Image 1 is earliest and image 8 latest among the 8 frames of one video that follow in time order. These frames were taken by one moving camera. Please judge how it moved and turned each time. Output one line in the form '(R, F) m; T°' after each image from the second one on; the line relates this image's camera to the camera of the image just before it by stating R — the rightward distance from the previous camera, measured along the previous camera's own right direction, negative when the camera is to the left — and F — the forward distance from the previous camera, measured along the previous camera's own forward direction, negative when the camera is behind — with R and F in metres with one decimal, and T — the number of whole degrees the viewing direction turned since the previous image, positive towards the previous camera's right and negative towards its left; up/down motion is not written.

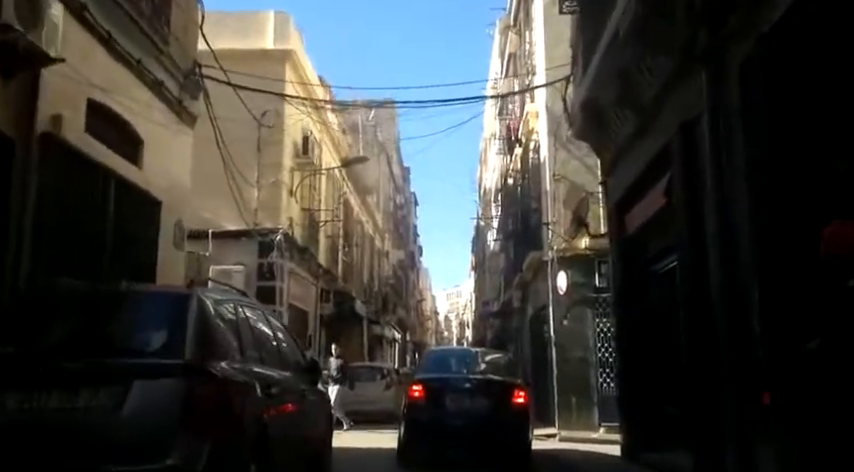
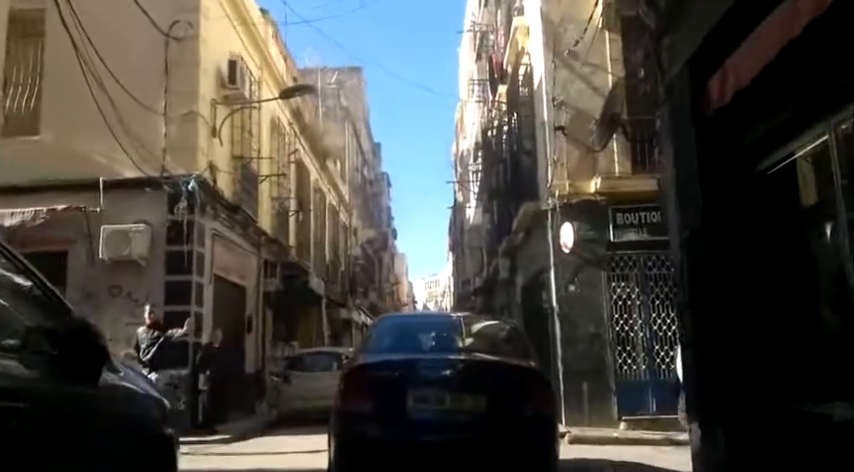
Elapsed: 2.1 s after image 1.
(+0.2, +4.1) m; +2°
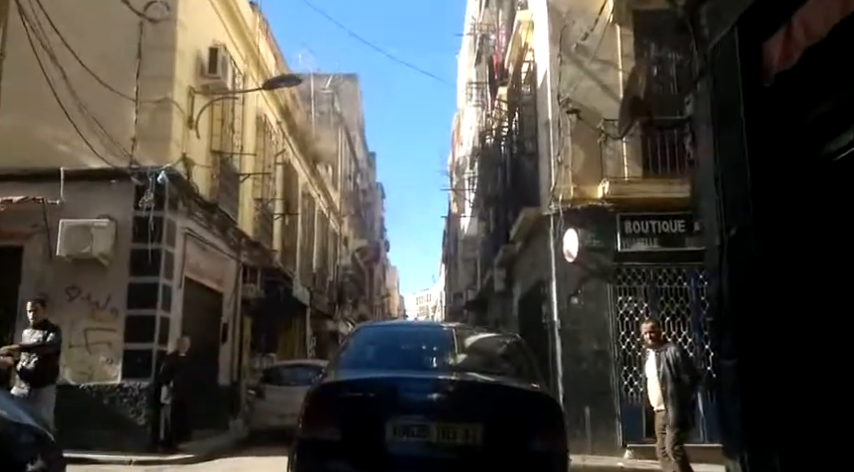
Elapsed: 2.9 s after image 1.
(0.0, +1.1) m; 0°
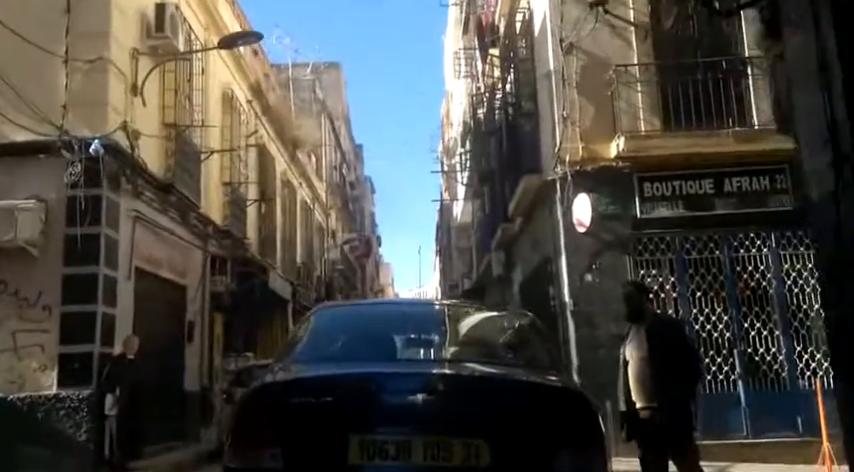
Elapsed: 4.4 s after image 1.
(+0.1, +1.8) m; 0°
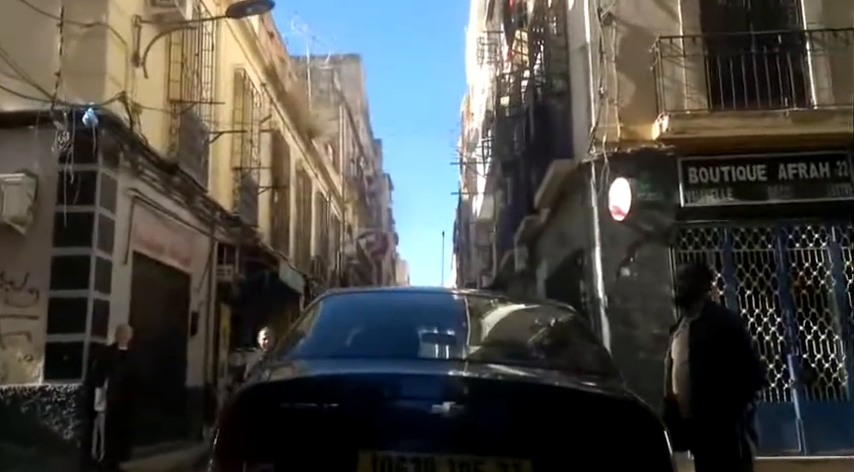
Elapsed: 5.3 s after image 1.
(-0.1, +0.9) m; -1°
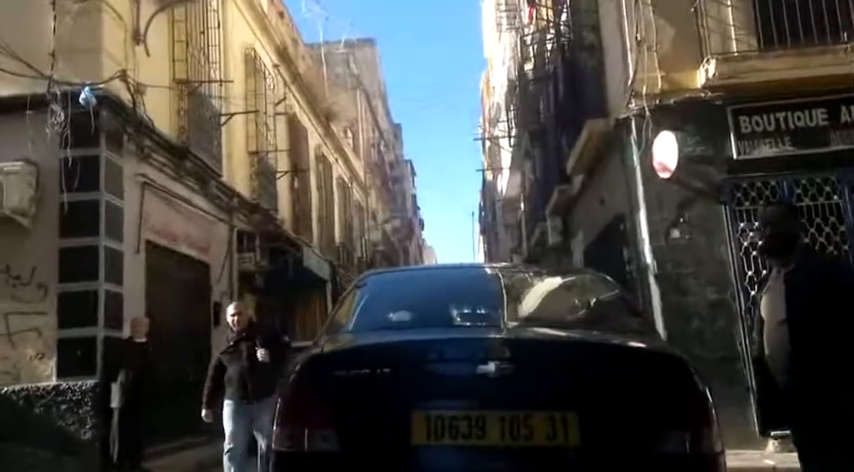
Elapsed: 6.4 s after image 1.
(-0.1, +0.7) m; -2°
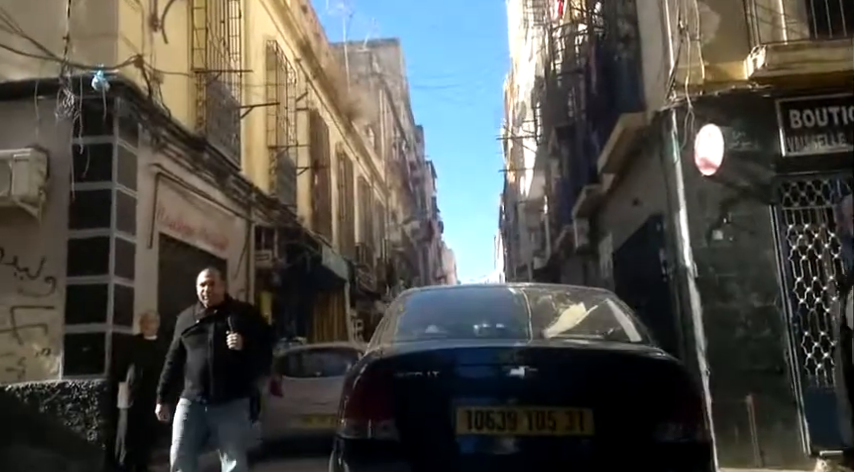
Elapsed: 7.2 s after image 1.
(-0.1, +0.5) m; -1°
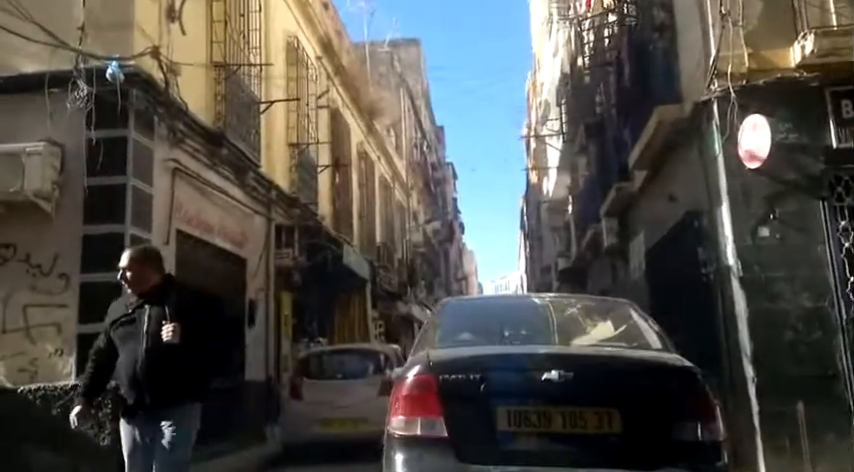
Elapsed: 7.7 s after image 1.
(-0.1, +0.4) m; -1°
